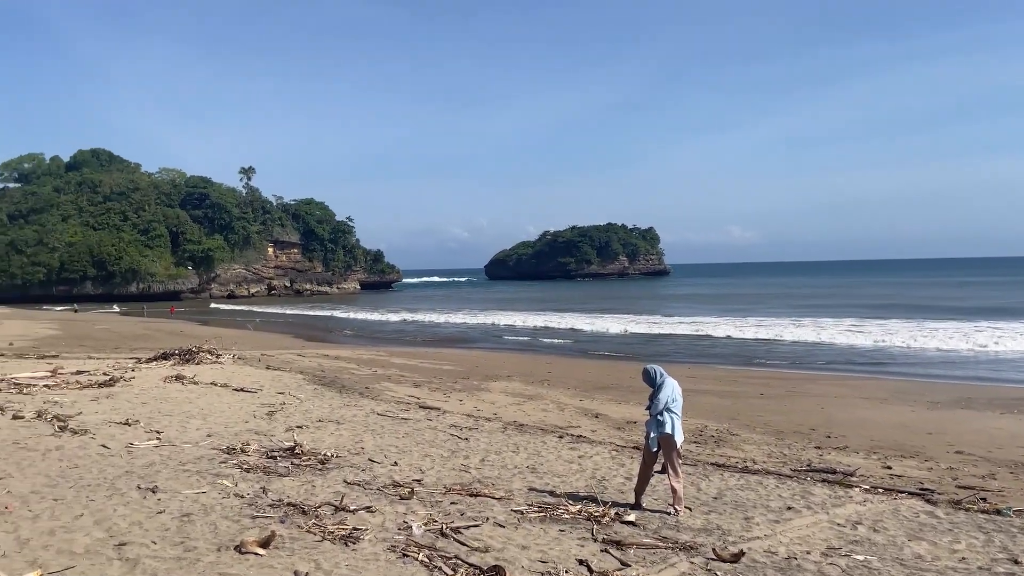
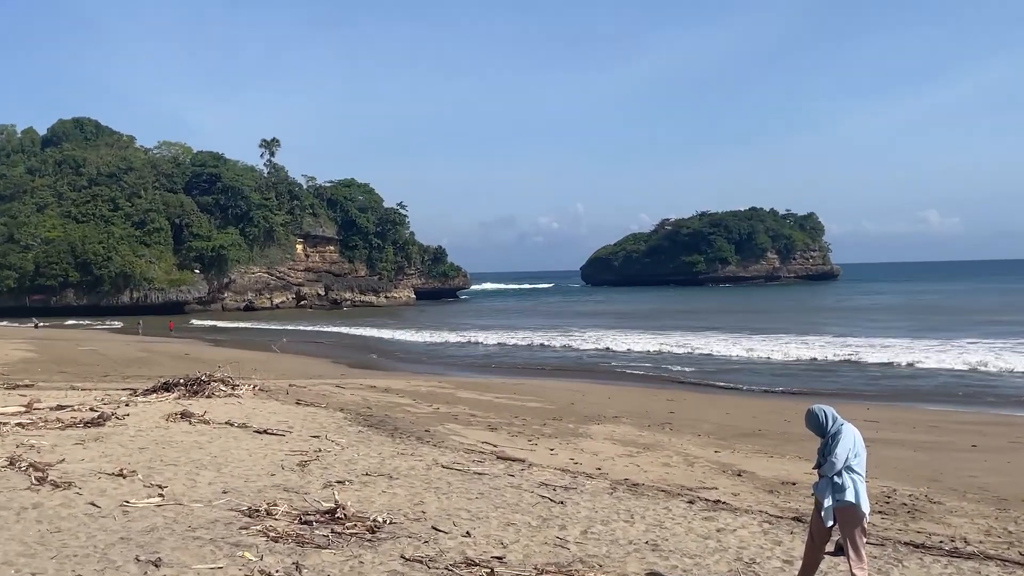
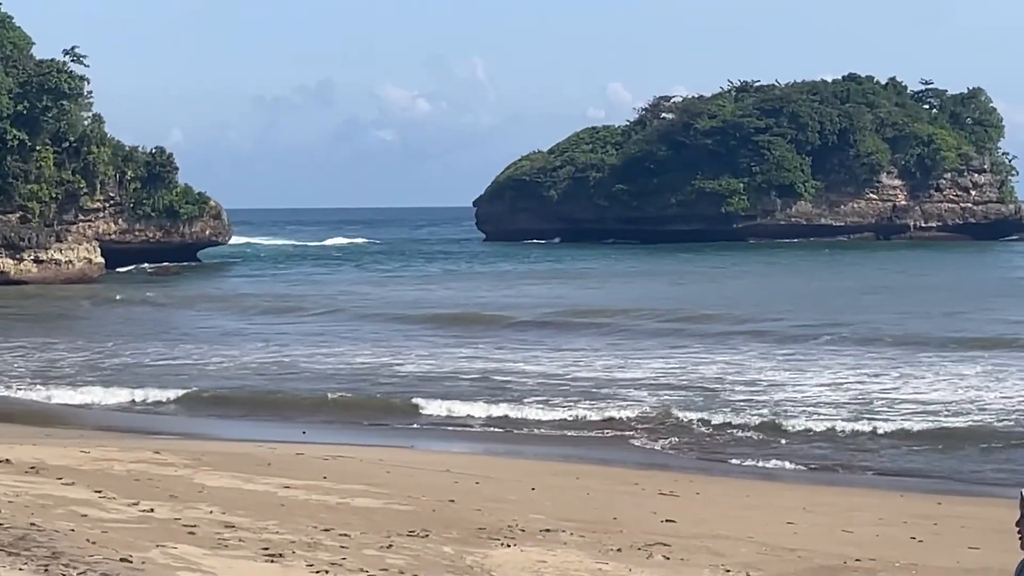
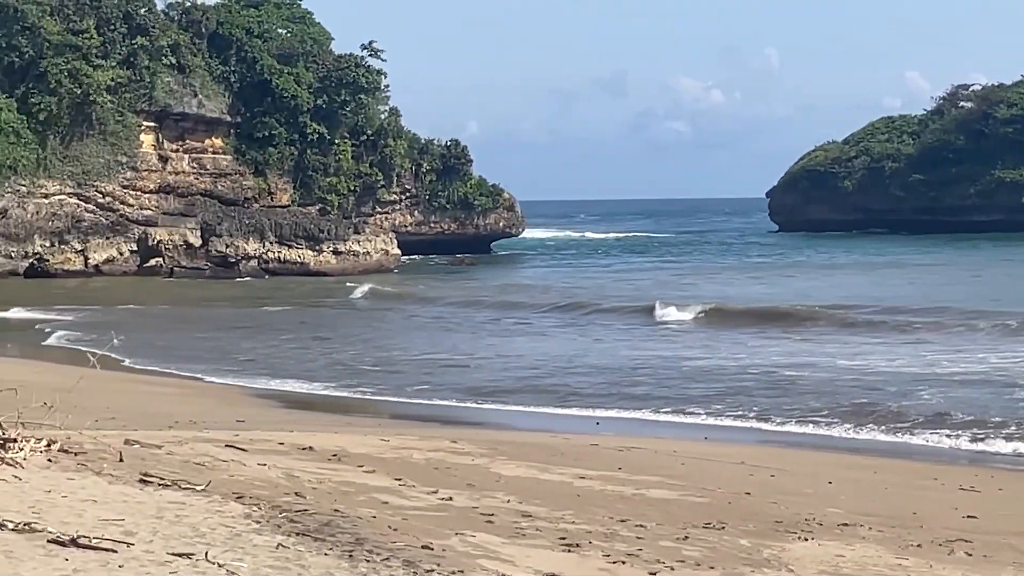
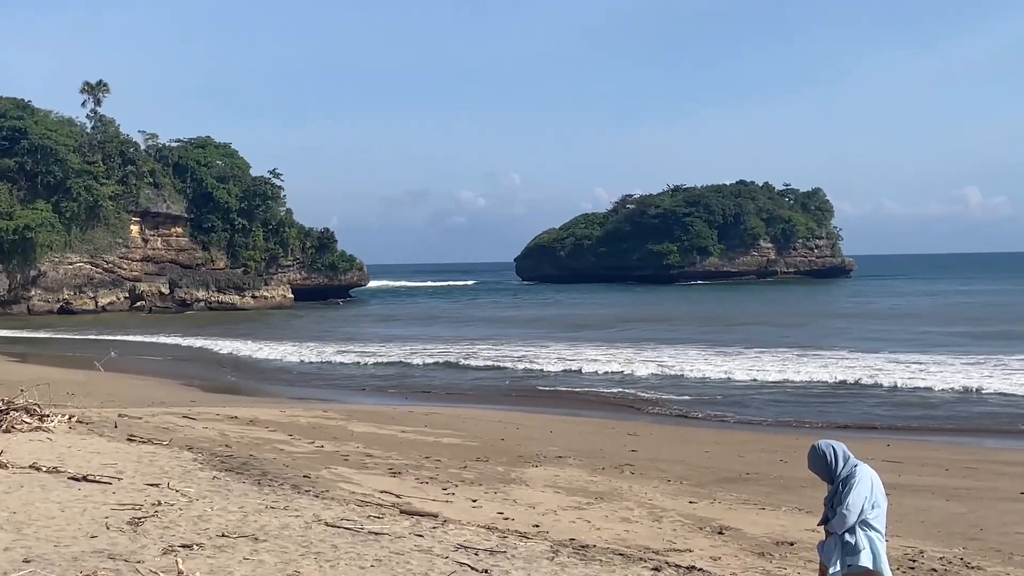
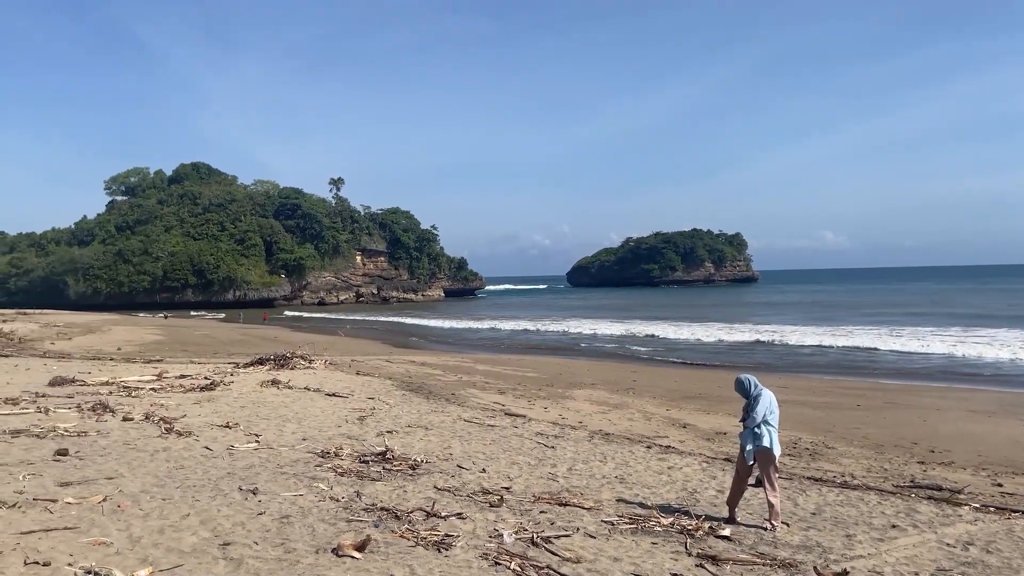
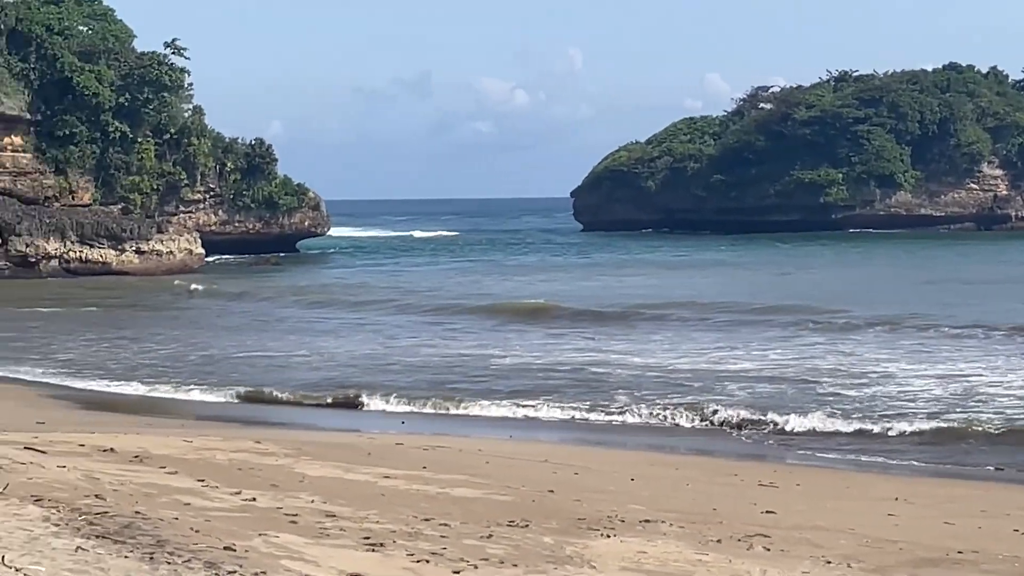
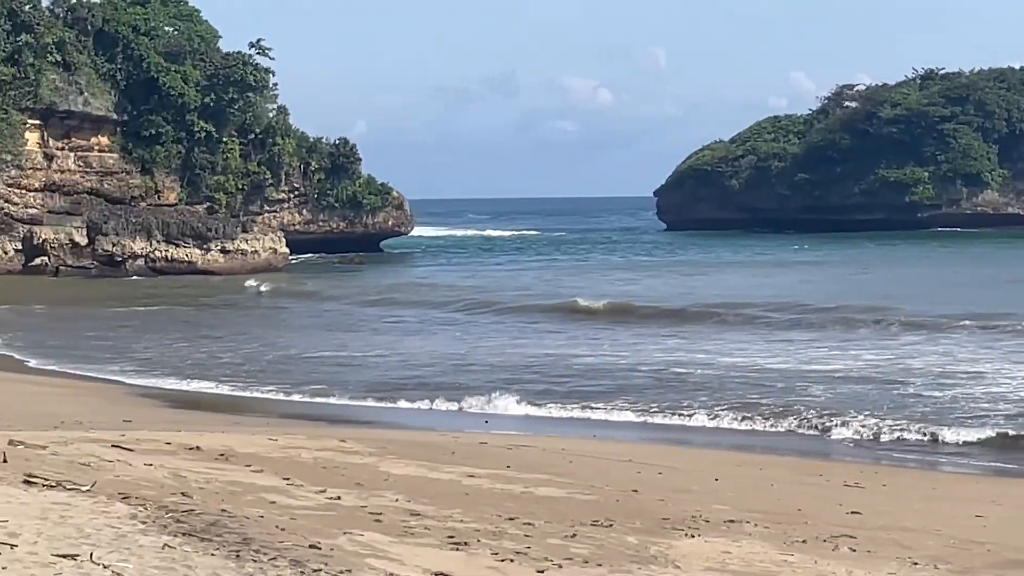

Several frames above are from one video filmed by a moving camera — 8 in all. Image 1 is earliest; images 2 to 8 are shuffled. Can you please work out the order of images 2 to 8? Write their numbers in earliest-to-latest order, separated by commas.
6, 2, 5, 3, 7, 8, 4
